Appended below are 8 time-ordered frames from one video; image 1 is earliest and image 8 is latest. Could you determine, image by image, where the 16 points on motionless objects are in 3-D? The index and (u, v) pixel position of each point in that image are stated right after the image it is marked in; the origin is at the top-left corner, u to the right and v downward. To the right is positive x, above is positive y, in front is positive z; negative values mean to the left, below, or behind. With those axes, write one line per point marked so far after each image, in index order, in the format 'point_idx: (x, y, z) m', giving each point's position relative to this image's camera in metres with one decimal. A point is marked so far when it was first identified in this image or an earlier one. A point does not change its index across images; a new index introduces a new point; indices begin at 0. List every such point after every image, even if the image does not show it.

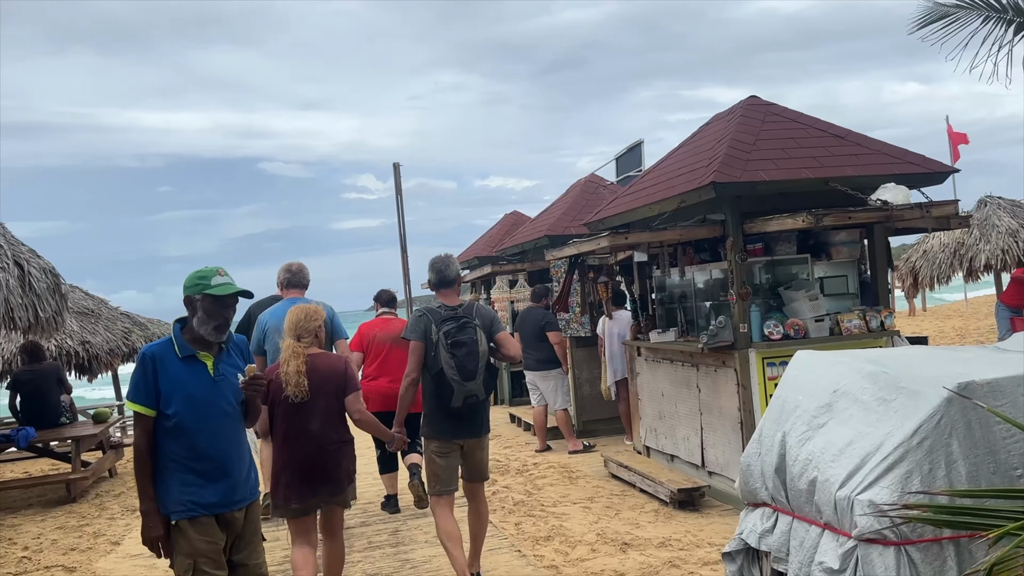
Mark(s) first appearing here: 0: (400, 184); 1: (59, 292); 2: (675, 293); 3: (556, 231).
0: (-2.1, +2.0, +15.4) m
1: (-4.0, 0.0, +7.1) m
2: (+1.3, 0.0, +6.6) m
3: (+0.4, +0.6, +8.3) m
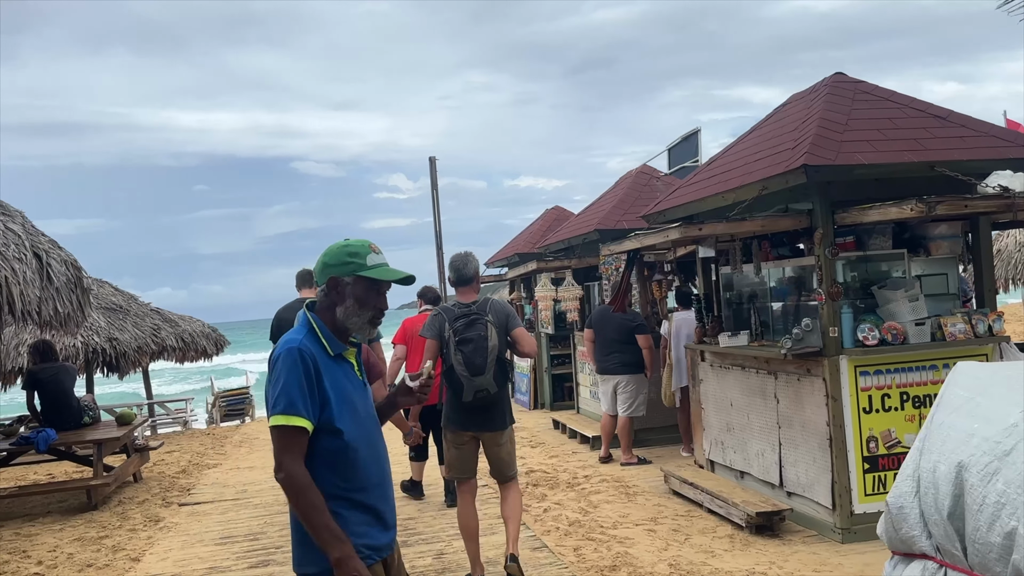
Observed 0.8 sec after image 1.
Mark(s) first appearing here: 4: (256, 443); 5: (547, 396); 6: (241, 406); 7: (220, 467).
0: (-1.4, +2.0, +14.9) m
1: (-3.6, 0.0, +6.7) m
2: (+1.7, 0.0, +6.0) m
3: (+0.9, +0.6, +7.7) m
4: (-3.1, -1.8, +9.8) m
5: (+0.4, -1.4, +10.8) m
6: (-5.0, -2.2, +15.1) m
7: (-2.9, -1.8, +8.2) m
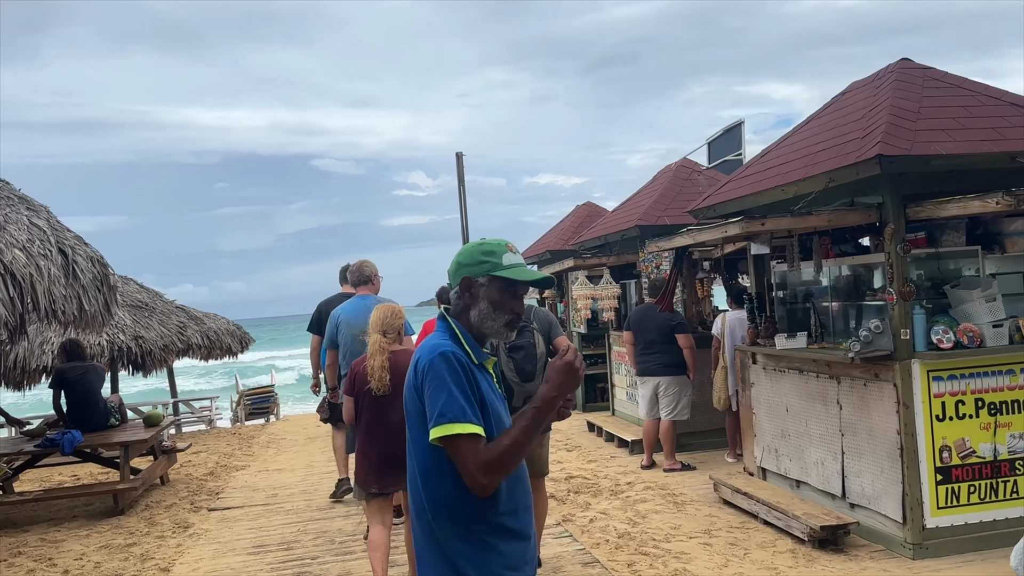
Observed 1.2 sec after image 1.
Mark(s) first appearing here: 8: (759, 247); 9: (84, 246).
0: (-0.9, +2.1, +14.6) m
1: (-3.2, 0.0, +6.5) m
2: (+2.0, 0.0, +5.7) m
3: (+1.2, +0.6, +7.4) m
4: (-2.7, -1.8, +9.6) m
5: (+0.8, -1.4, +10.5) m
6: (-4.5, -2.1, +15.0) m
7: (-2.6, -1.8, +8.0) m
8: (+1.7, +0.3, +5.8) m
9: (-3.3, +0.3, +6.3) m
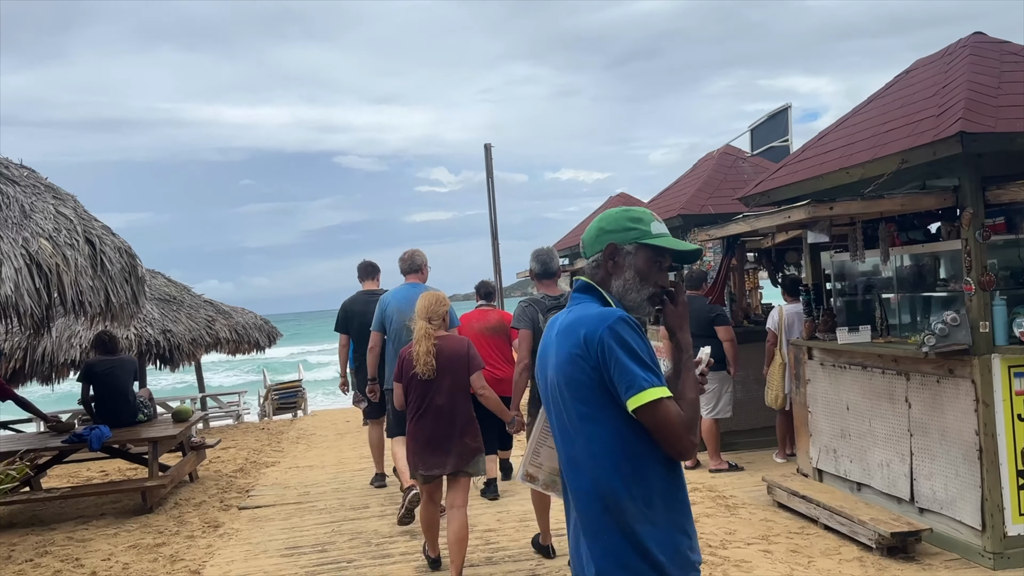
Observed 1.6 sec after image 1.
0: (-0.3, +2.2, +14.4) m
1: (-2.9, +0.1, +6.3) m
2: (+2.3, 0.0, +5.3) m
3: (+1.6, +0.7, +7.1) m
4: (-2.3, -1.7, +9.4) m
5: (+1.3, -1.3, +10.2) m
6: (-4.0, -2.0, +14.8) m
7: (-2.2, -1.7, +7.8) m
8: (+2.0, +0.4, +5.4) m
9: (-3.0, +0.4, +6.1) m
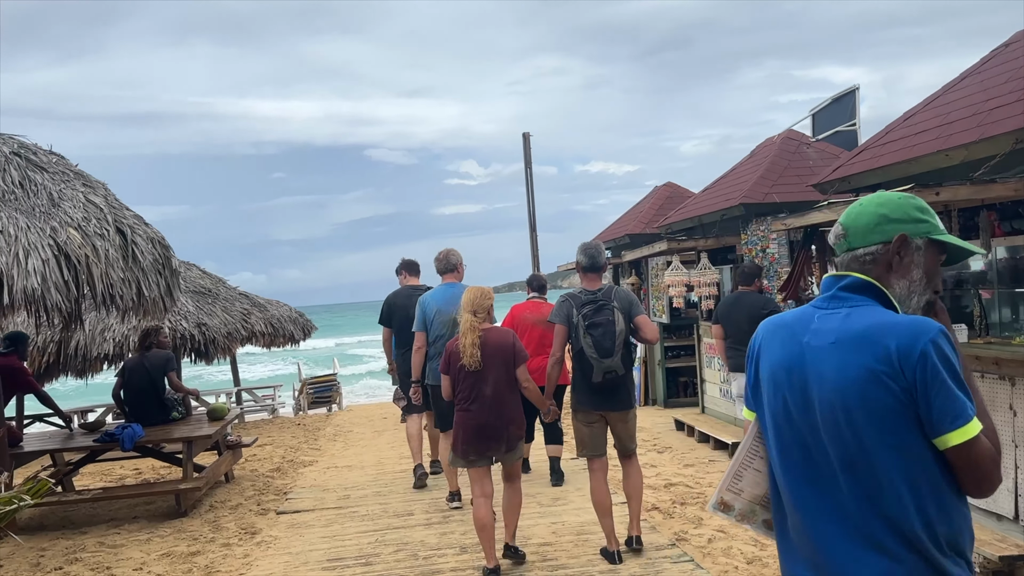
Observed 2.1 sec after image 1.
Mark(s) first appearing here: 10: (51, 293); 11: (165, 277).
0: (+0.3, +2.3, +14.0) m
1: (-2.5, +0.1, +6.1) m
2: (+2.6, +0.1, +4.9) m
3: (+2.0, +0.7, +6.6) m
4: (-1.8, -1.7, +9.1) m
5: (+1.8, -1.2, +9.8) m
6: (-3.3, -1.9, +14.6) m
7: (-1.8, -1.6, +7.5) m
8: (+2.4, +0.4, +5.0) m
9: (-2.6, +0.4, +5.8) m
10: (-2.7, 0.0, +4.7) m
11: (-2.5, +0.1, +6.0) m
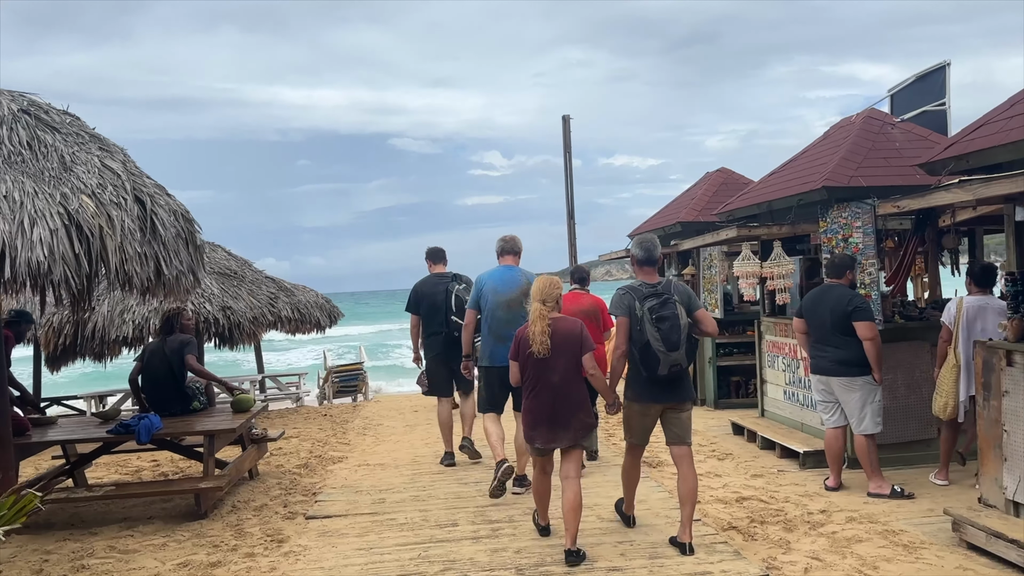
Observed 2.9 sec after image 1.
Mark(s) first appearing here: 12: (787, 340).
0: (+1.0, +2.4, +13.3) m
1: (-2.2, +0.3, +5.5) m
2: (+3.0, +0.1, +4.2) m
3: (+2.4, +0.8, +6.0) m
4: (-1.4, -1.5, +8.5) m
5: (+2.2, -1.2, +9.2) m
6: (-2.7, -1.6, +14.1) m
7: (-1.4, -1.5, +6.9) m
8: (+2.7, +0.4, +4.3) m
9: (-2.2, +0.6, +5.3) m
10: (-2.3, +0.1, +4.2) m
11: (-2.2, +0.2, +5.4) m
12: (+2.4, -0.5, +7.2) m
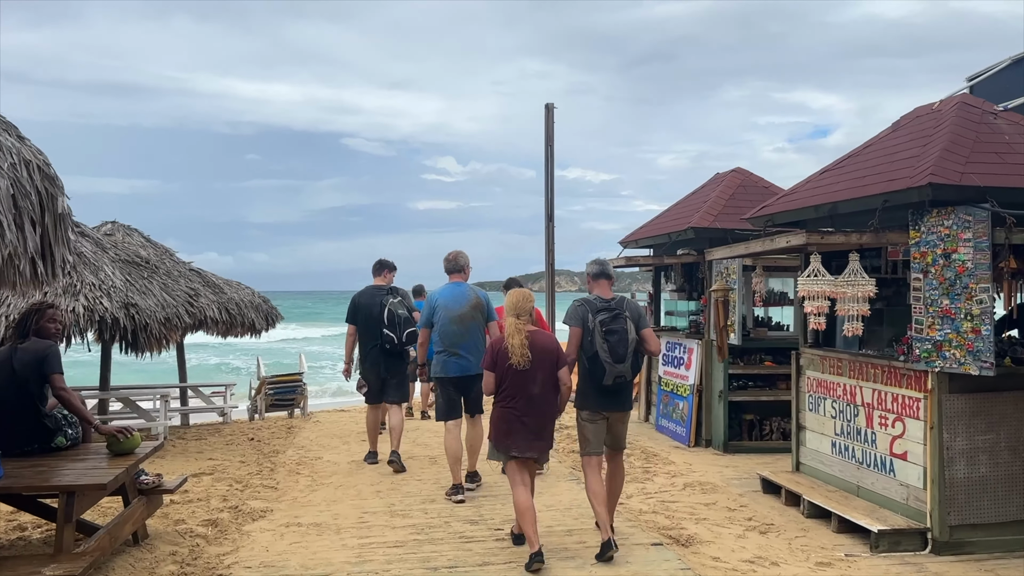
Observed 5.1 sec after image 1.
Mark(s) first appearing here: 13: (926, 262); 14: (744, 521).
0: (+0.6, +2.3, +11.8) m
1: (-2.1, +0.3, +3.8) m
2: (+3.1, -0.1, +2.8) m
3: (+2.4, +0.6, +4.5) m
4: (-1.6, -1.5, +6.8) m
5: (+2.0, -1.3, +7.7) m
6: (-3.3, -1.6, +12.3) m
7: (-1.6, -1.5, +5.2) m
8: (+2.9, +0.2, +2.9) m
9: (-2.2, +0.6, +3.5) m
10: (-2.2, +0.2, +2.4) m
11: (-2.1, +0.3, +3.7) m
12: (+2.3, -0.7, +5.8) m
13: (+2.4, +0.2, +4.8) m
14: (+1.5, -1.5, +5.4) m
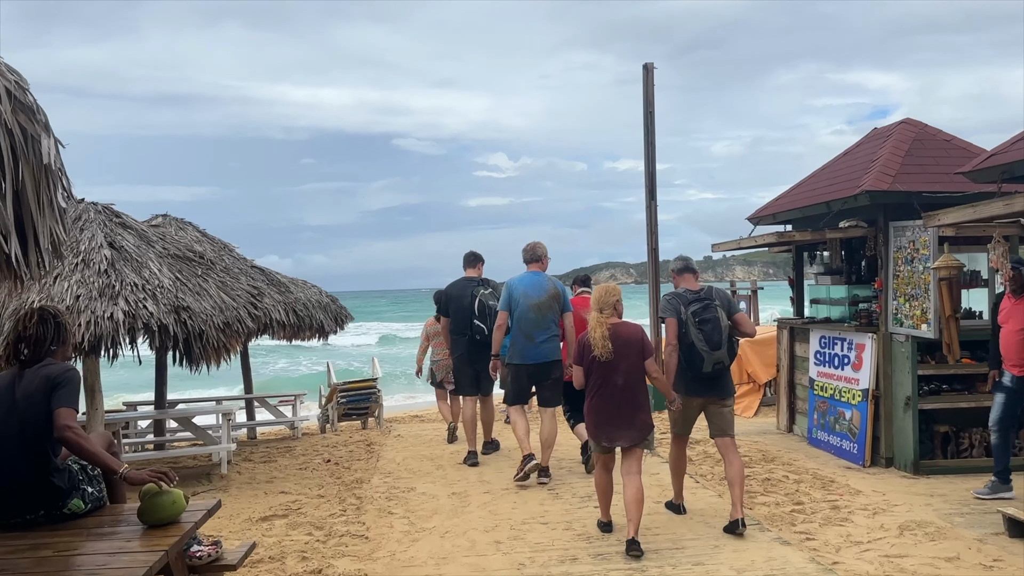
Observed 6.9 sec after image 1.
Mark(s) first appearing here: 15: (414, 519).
0: (+1.8, +2.4, +10.3) m
1: (-1.4, +0.4, +2.5) m
2: (+3.7, 0.0, +1.1) m
3: (+3.1, +0.8, +2.9) m
4: (-0.7, -1.5, +5.5) m
5: (+3.0, -1.2, +6.1) m
6: (-2.0, -1.6, +11.0) m
7: (-0.7, -1.4, +3.9) m
8: (+3.5, +0.4, +1.2) m
9: (-1.5, +0.7, +2.2) m
10: (-1.6, +0.2, +1.1) m
11: (-1.4, +0.3, +2.4) m
12: (+3.2, -0.5, +4.2) m
13: (+3.2, +0.3, +3.2) m
14: (+2.4, -1.4, +3.8) m
15: (-0.6, -1.5, +5.1) m
